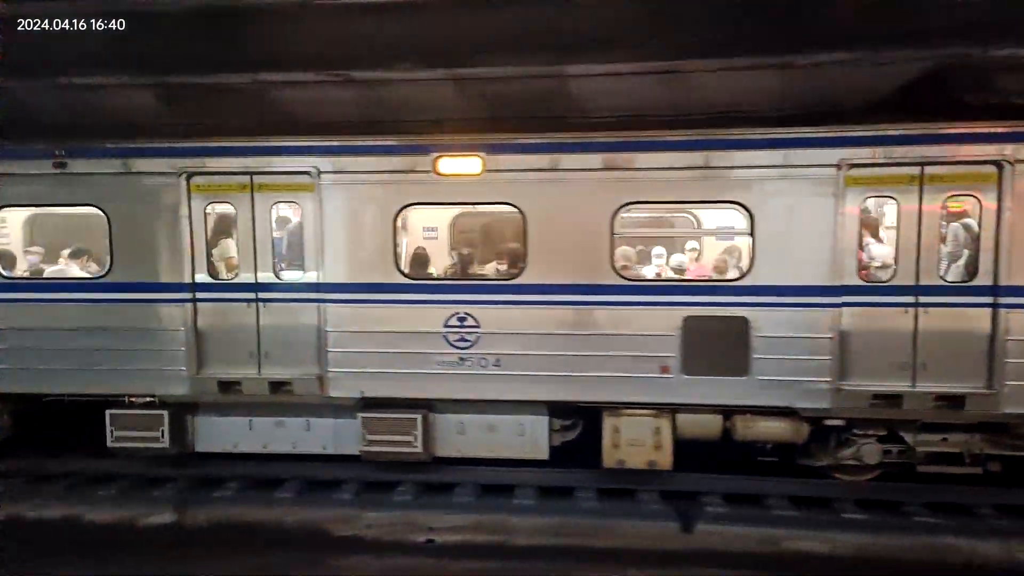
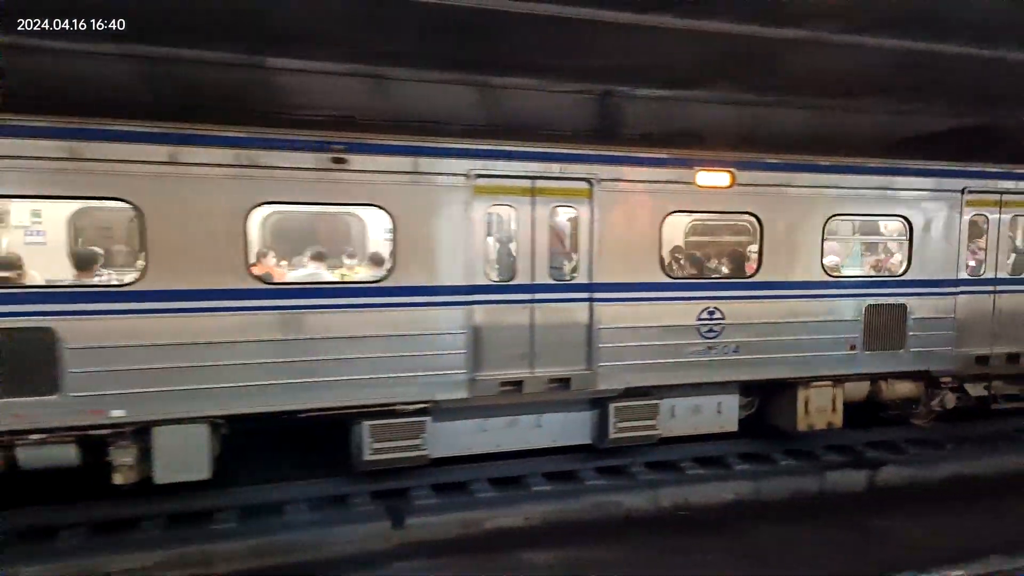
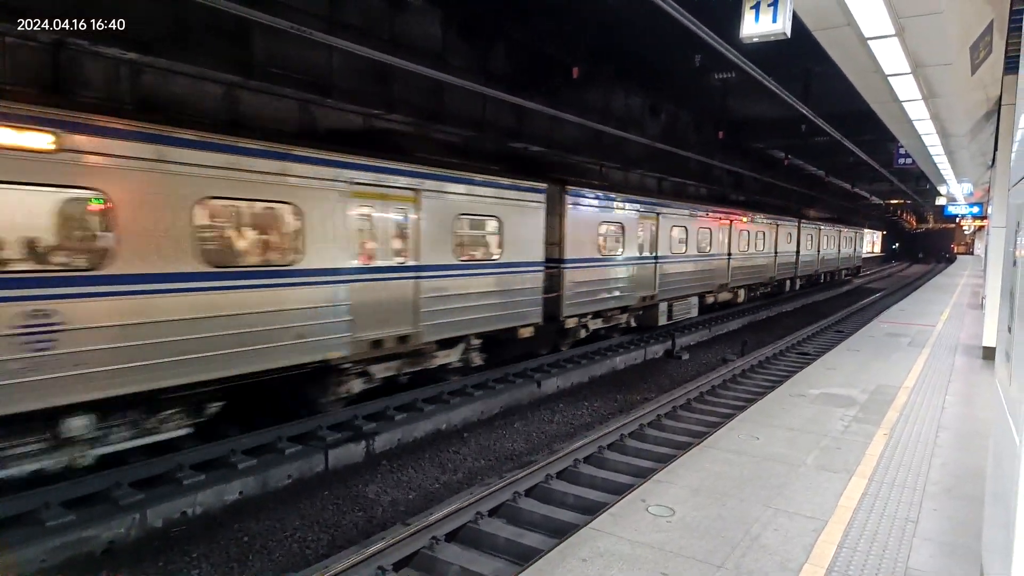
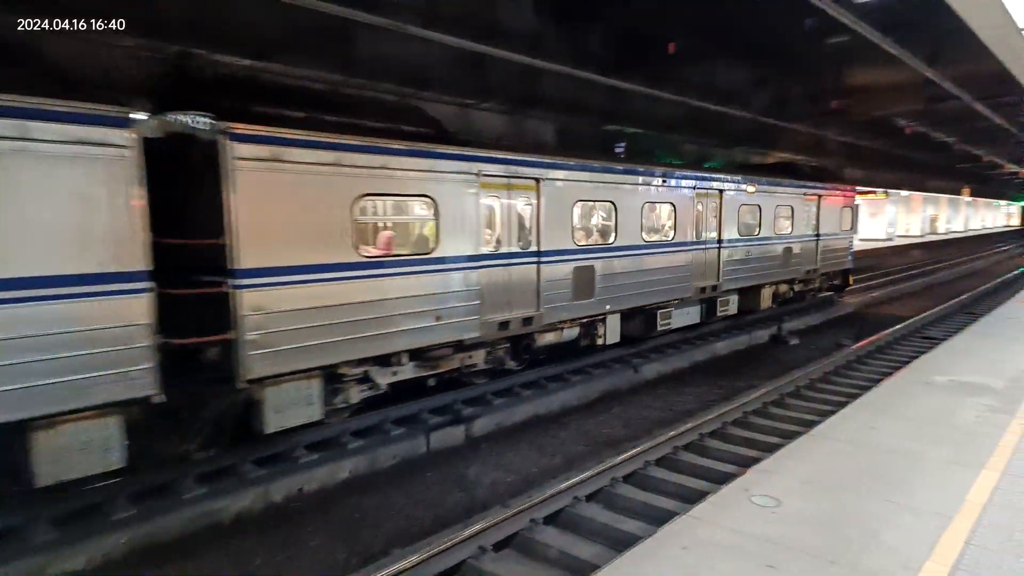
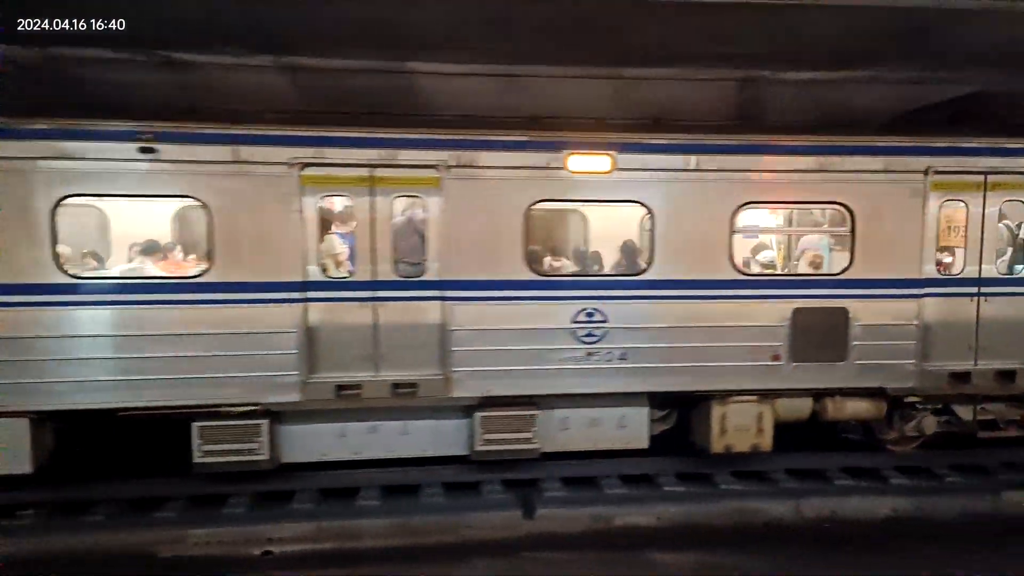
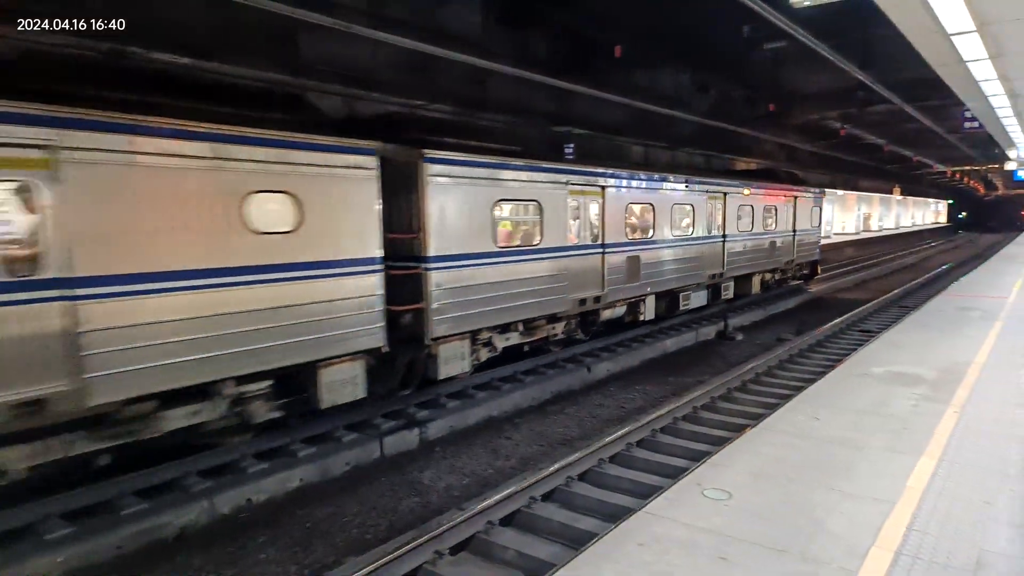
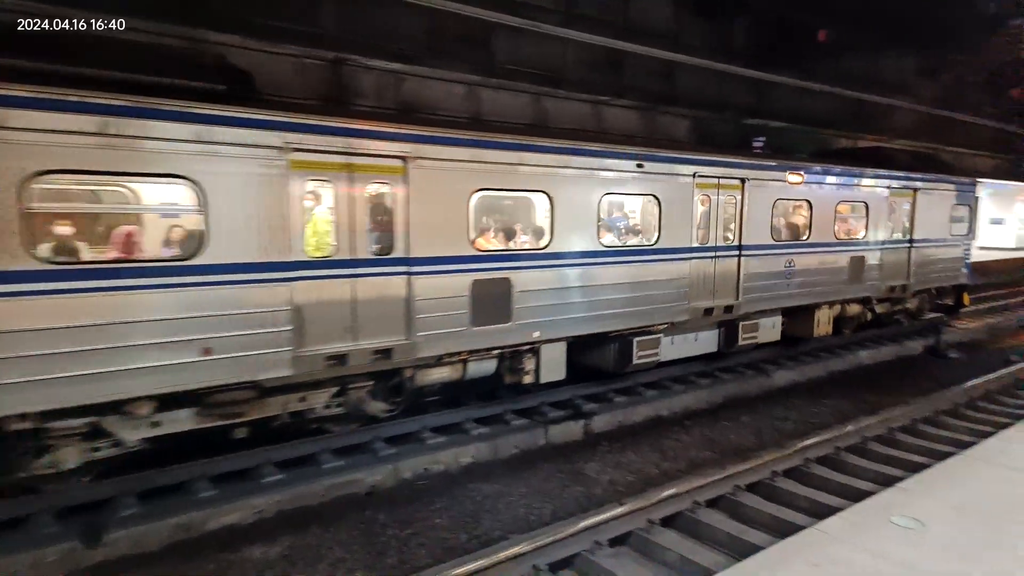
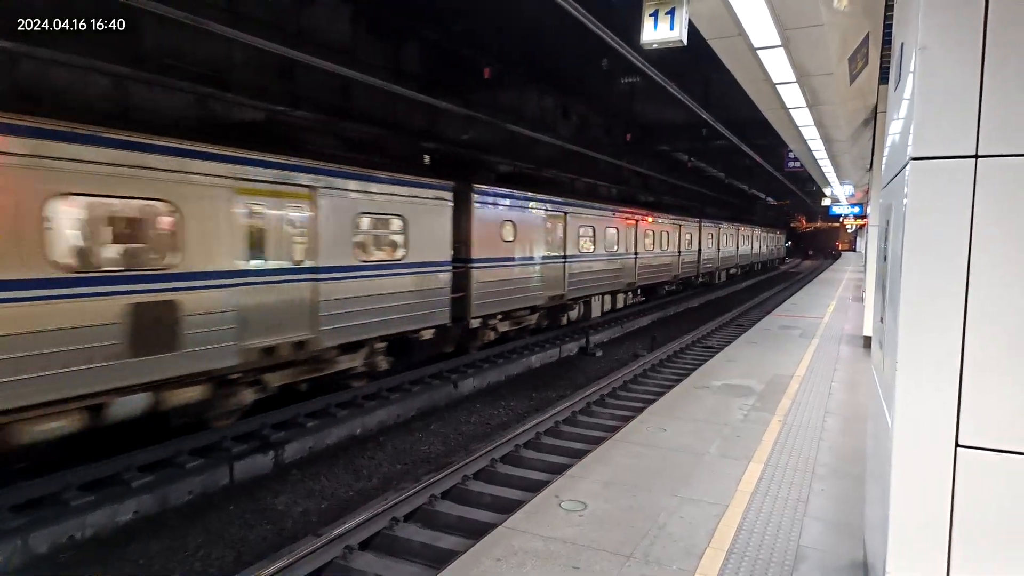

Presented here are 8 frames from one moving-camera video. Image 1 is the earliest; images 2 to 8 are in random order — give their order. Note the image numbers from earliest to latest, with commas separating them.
5, 2, 7, 4, 6, 3, 8
